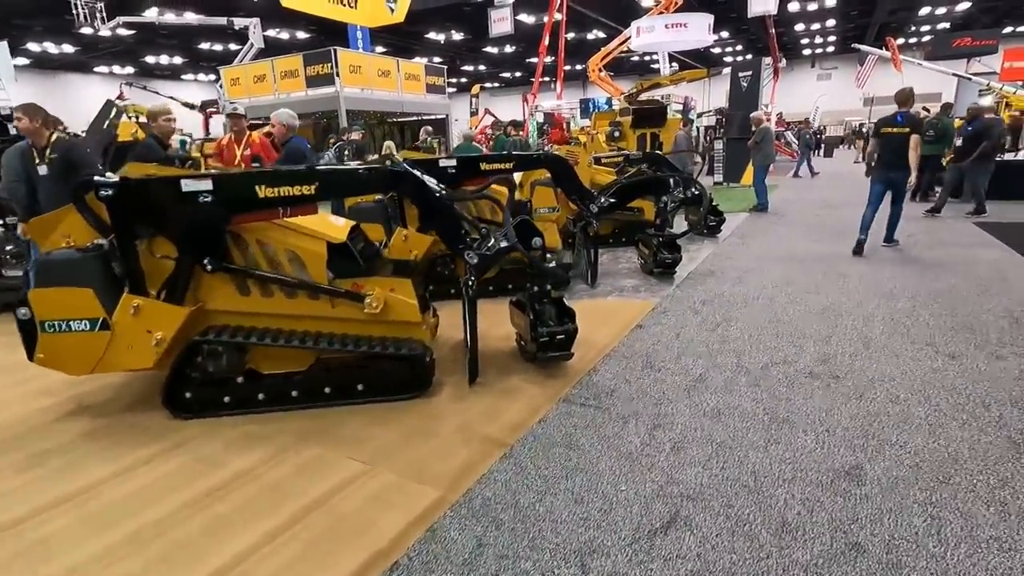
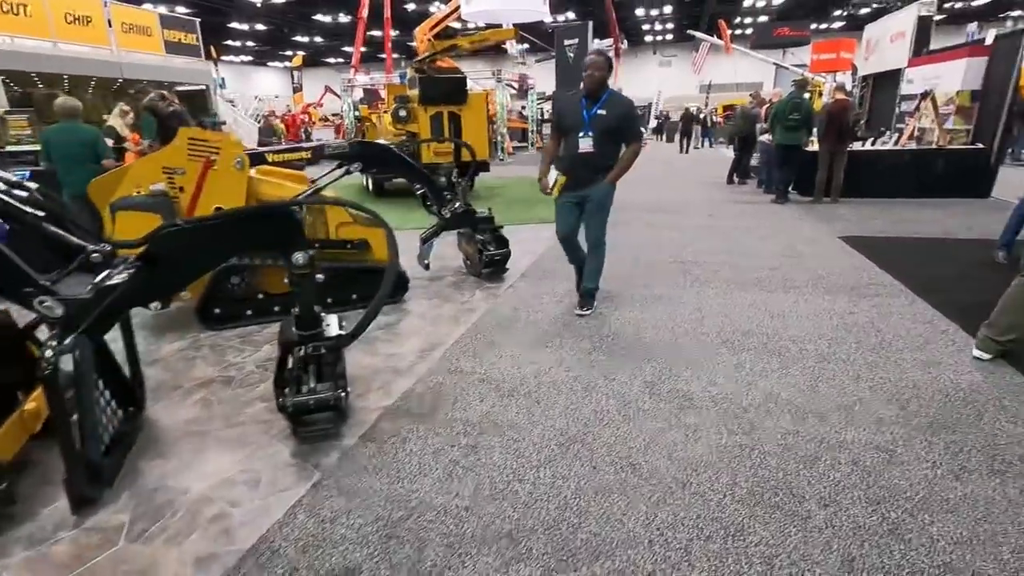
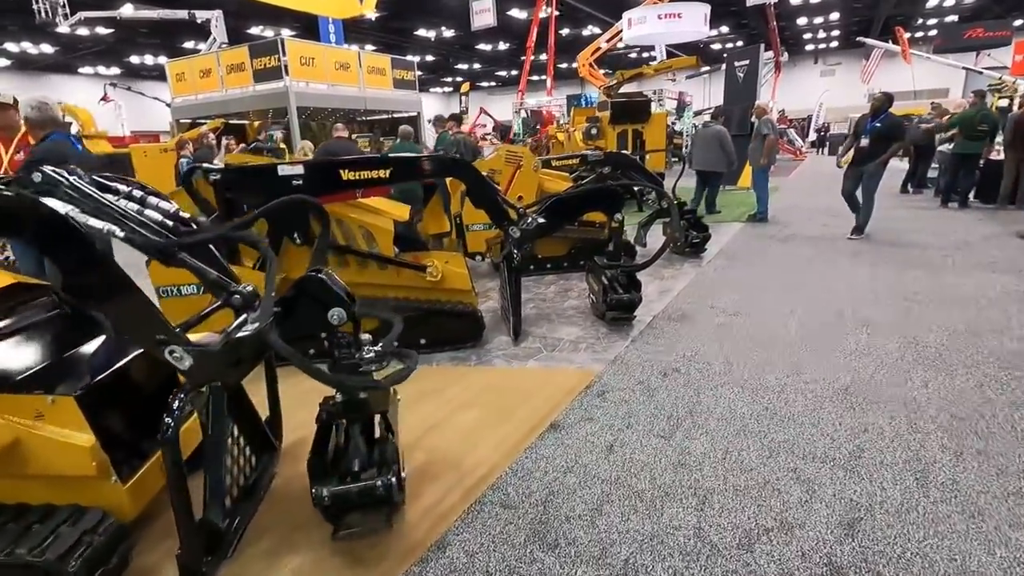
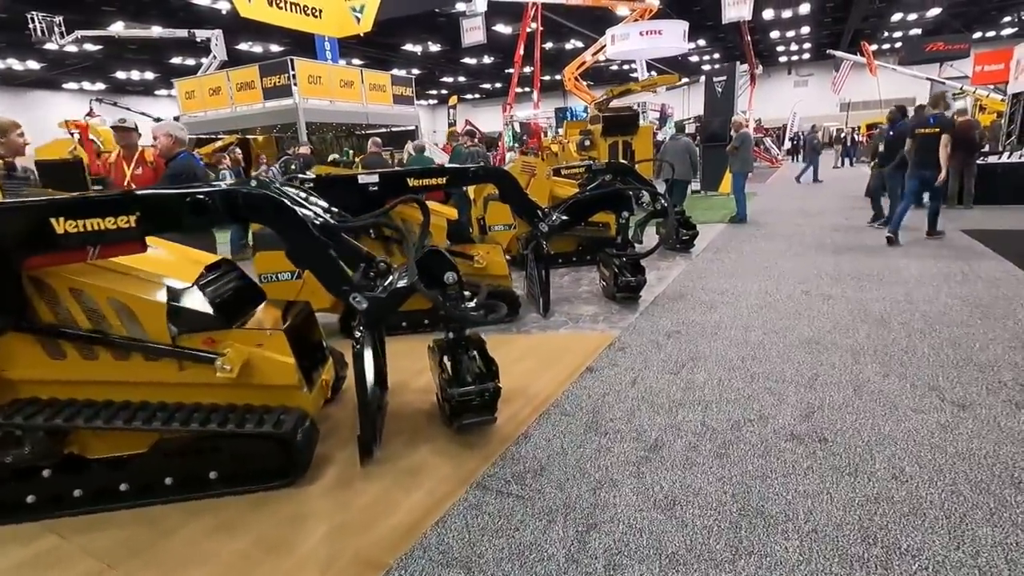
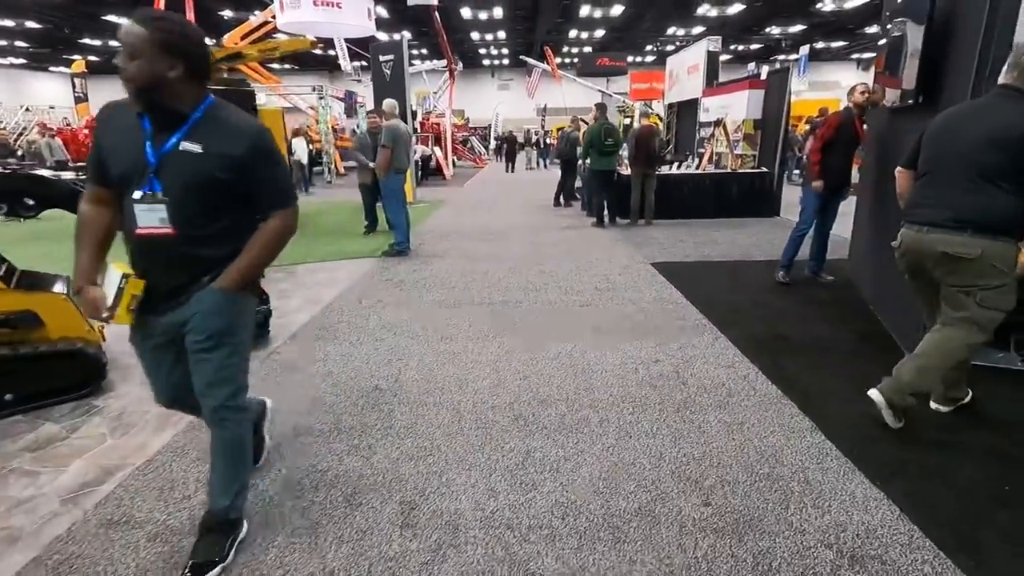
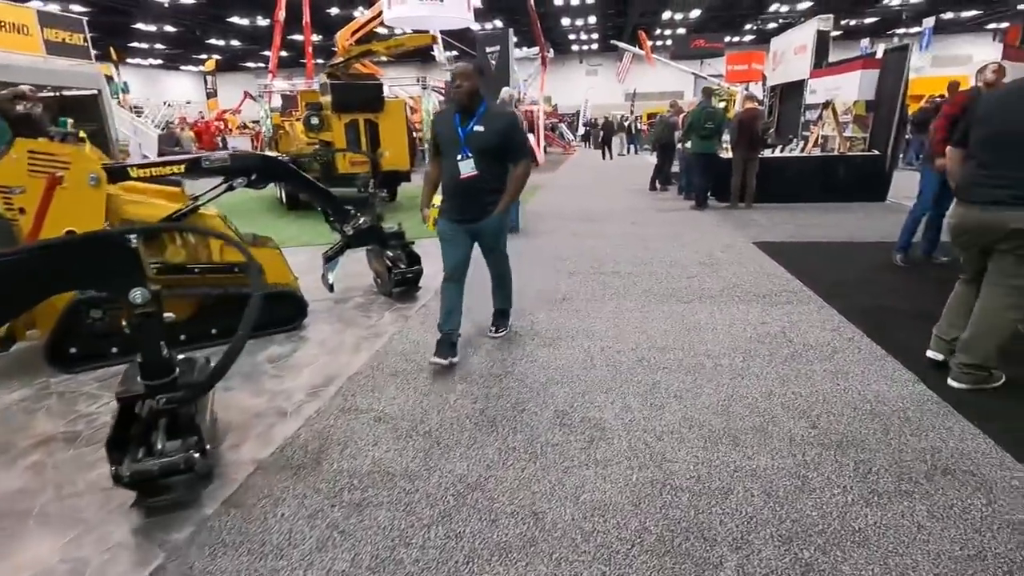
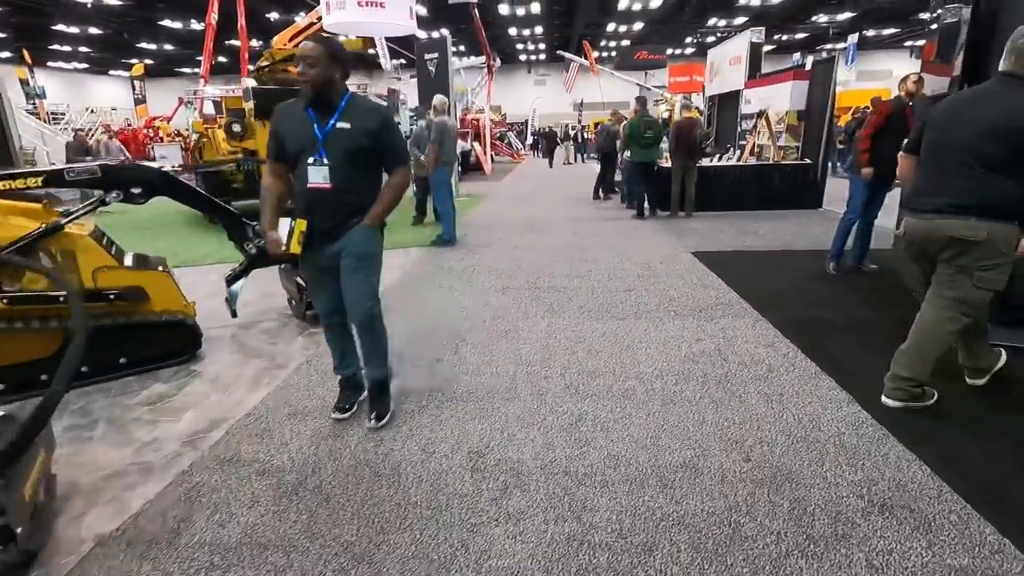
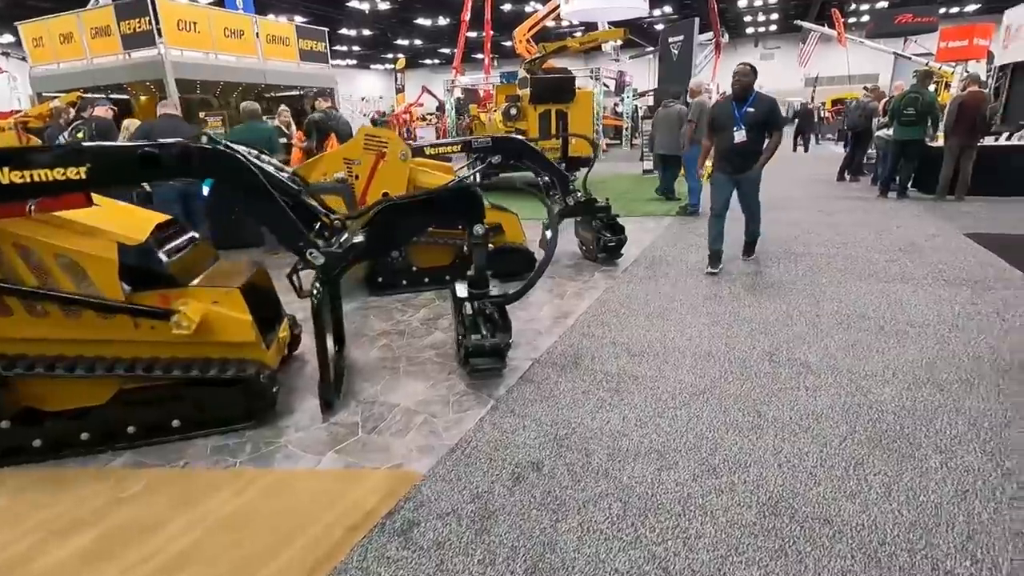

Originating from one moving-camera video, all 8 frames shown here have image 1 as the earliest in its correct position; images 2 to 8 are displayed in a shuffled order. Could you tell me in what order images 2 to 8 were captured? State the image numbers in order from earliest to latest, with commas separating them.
4, 3, 8, 2, 6, 7, 5
